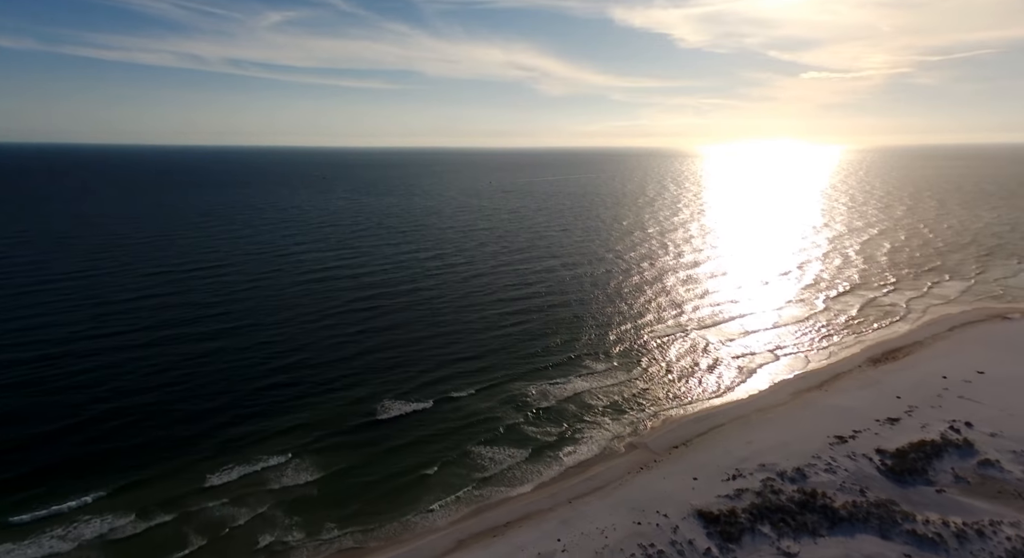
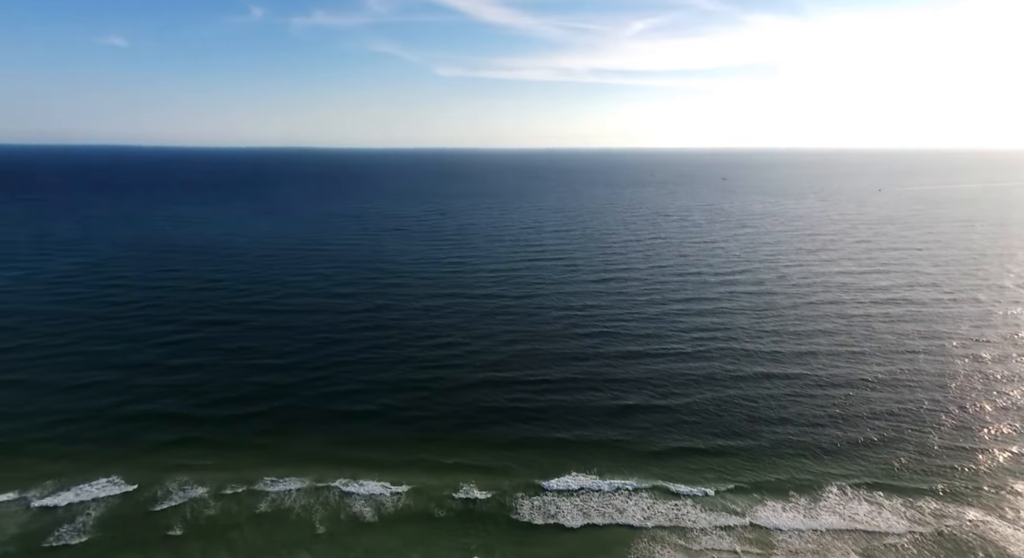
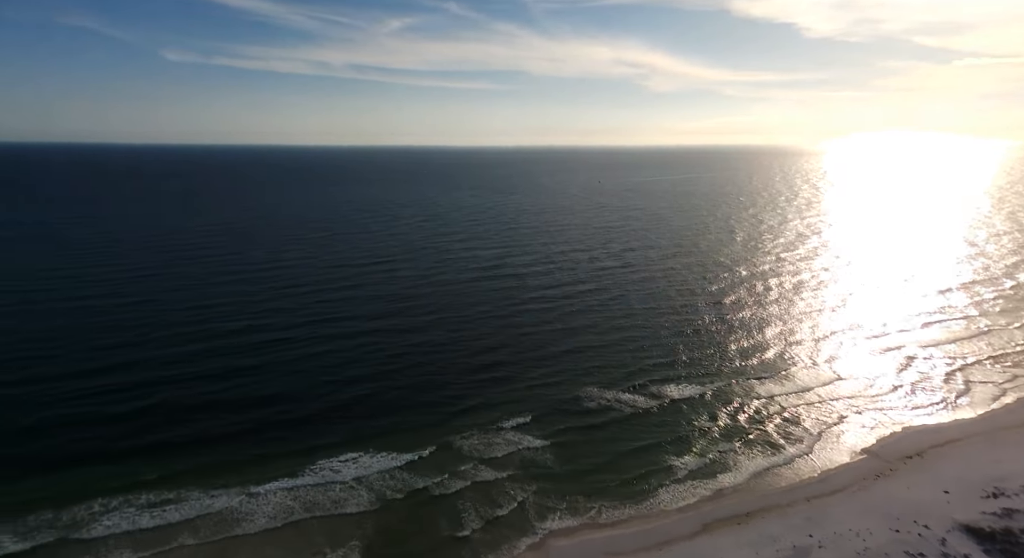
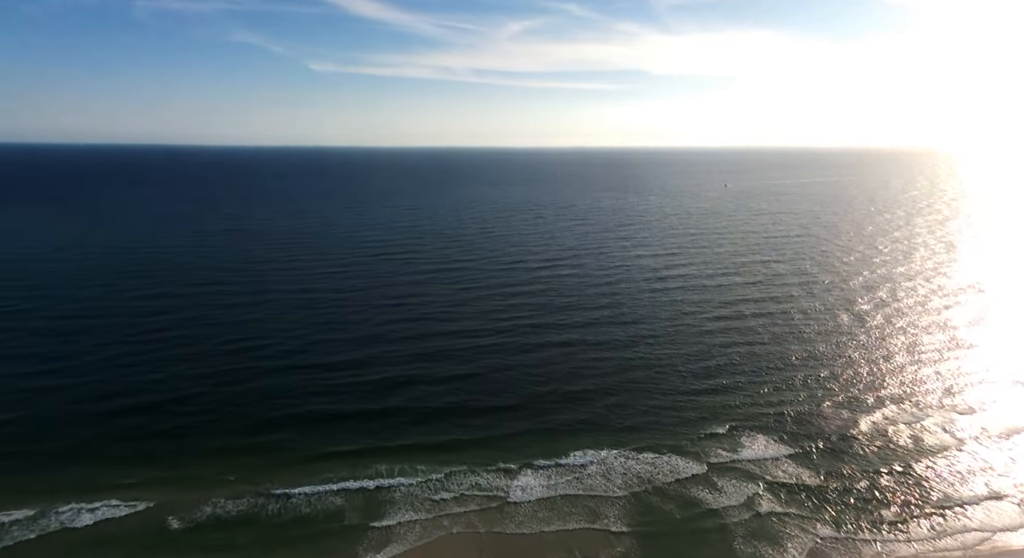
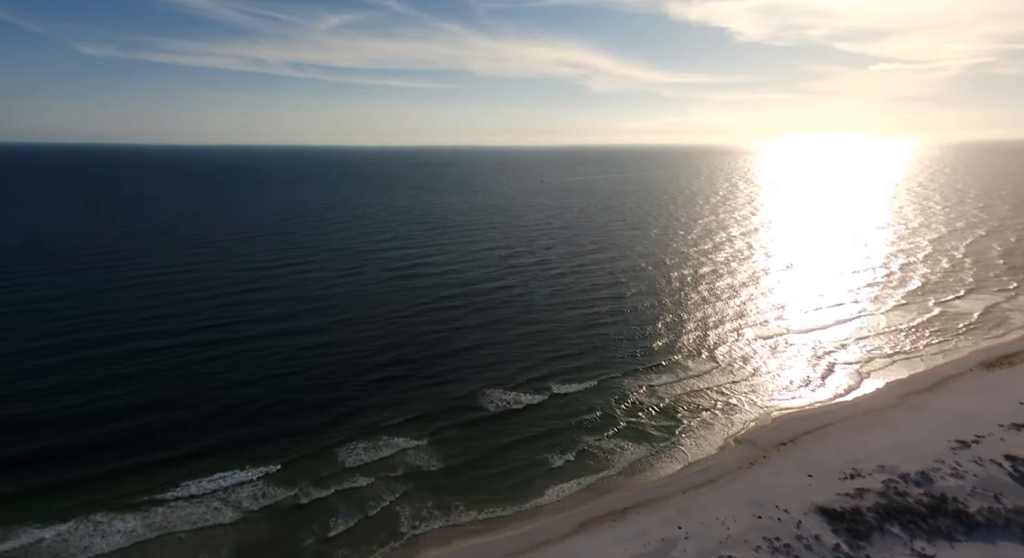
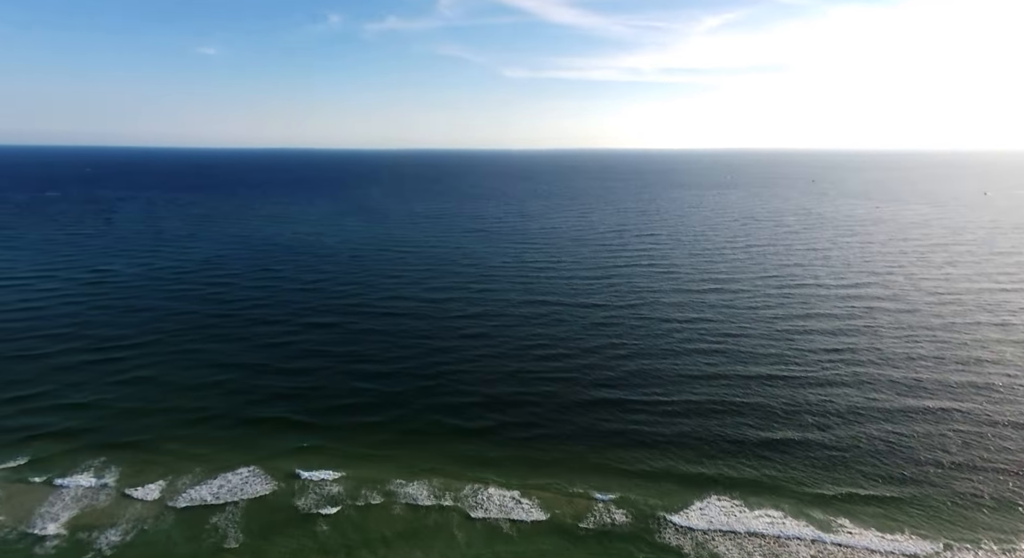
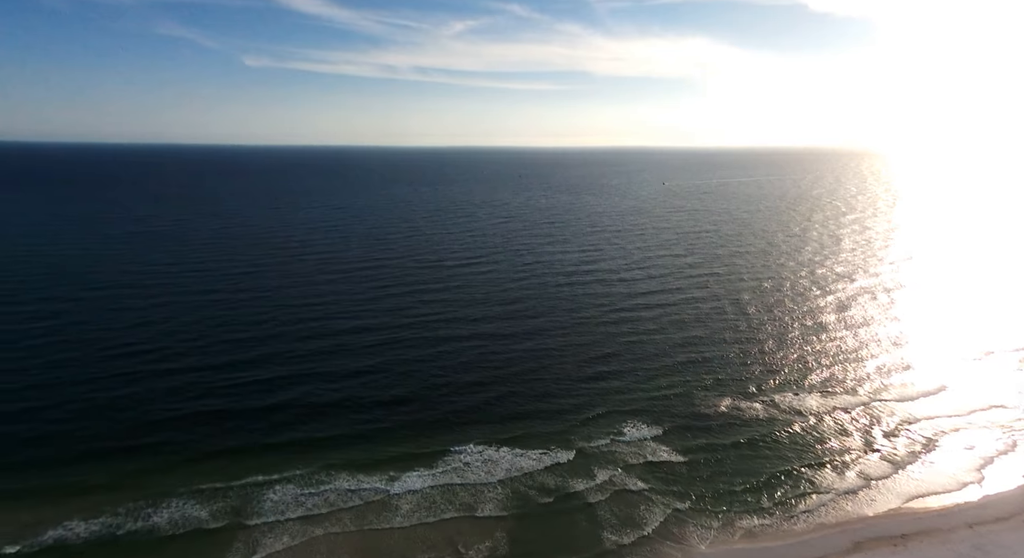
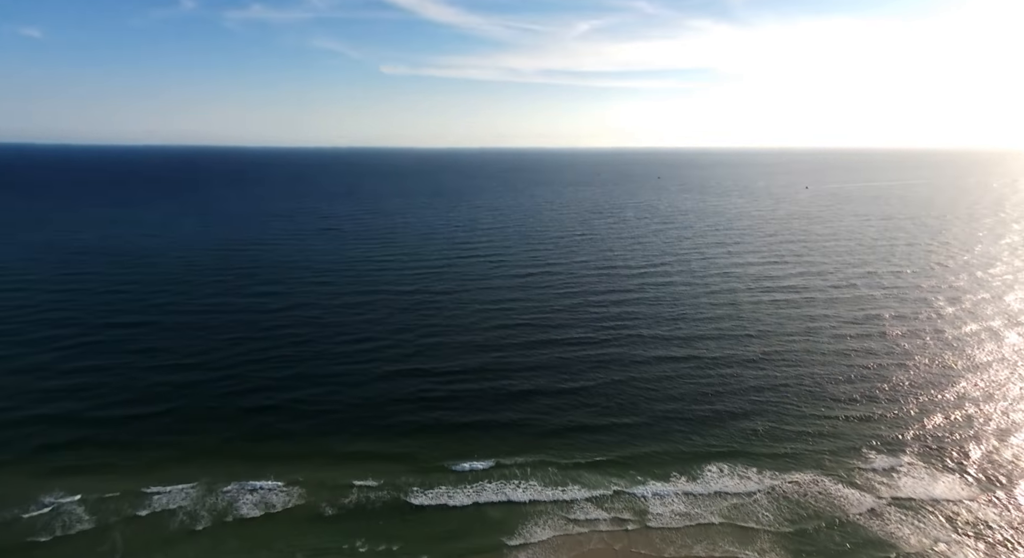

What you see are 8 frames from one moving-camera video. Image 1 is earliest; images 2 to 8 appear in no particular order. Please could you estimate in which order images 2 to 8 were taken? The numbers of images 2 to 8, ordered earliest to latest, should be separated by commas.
5, 3, 7, 4, 8, 2, 6
